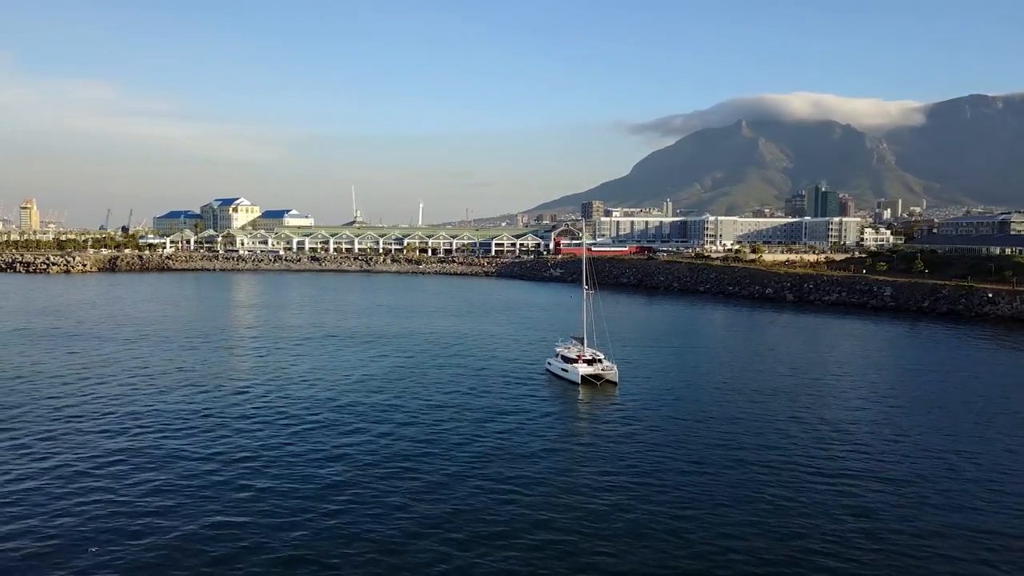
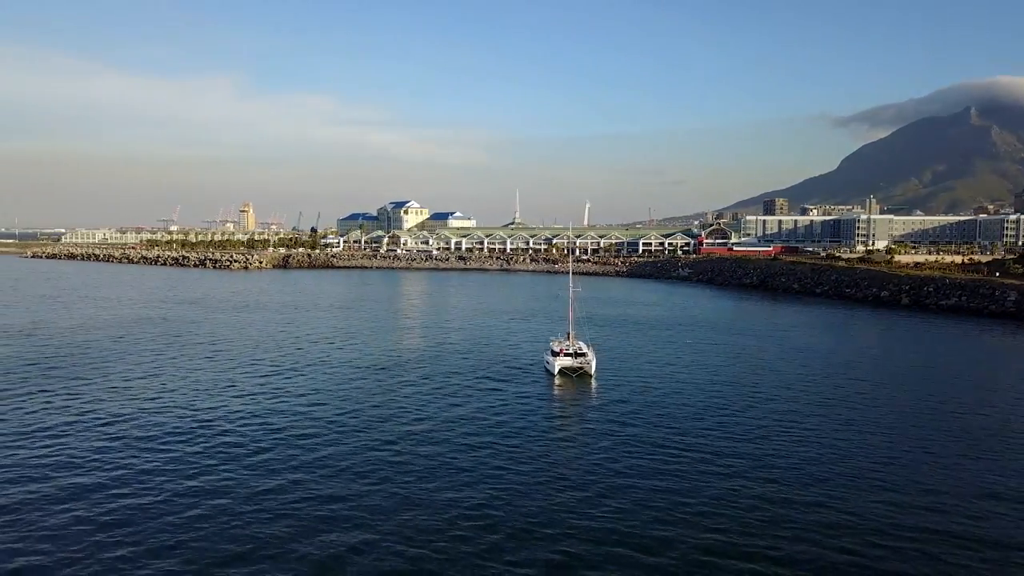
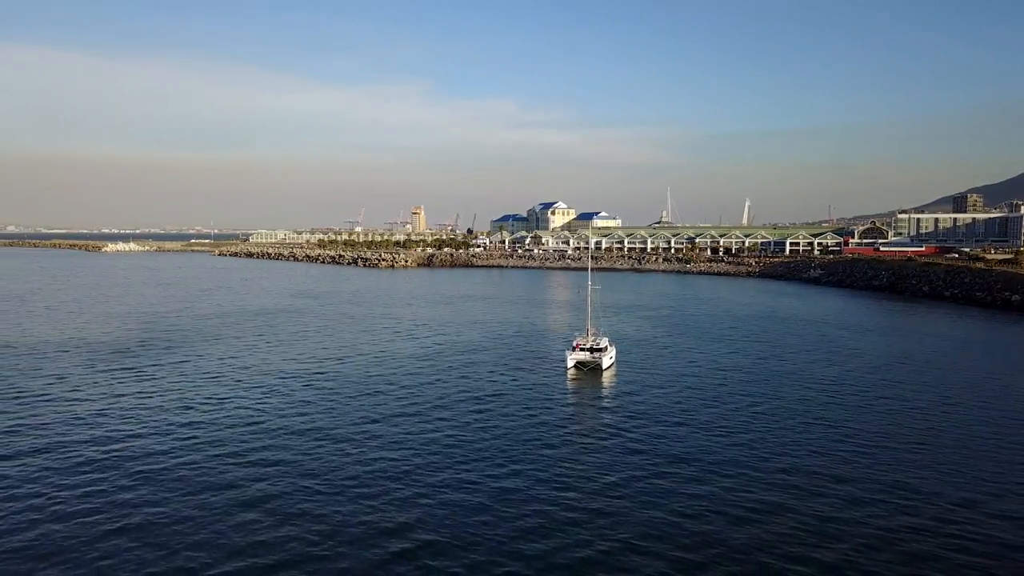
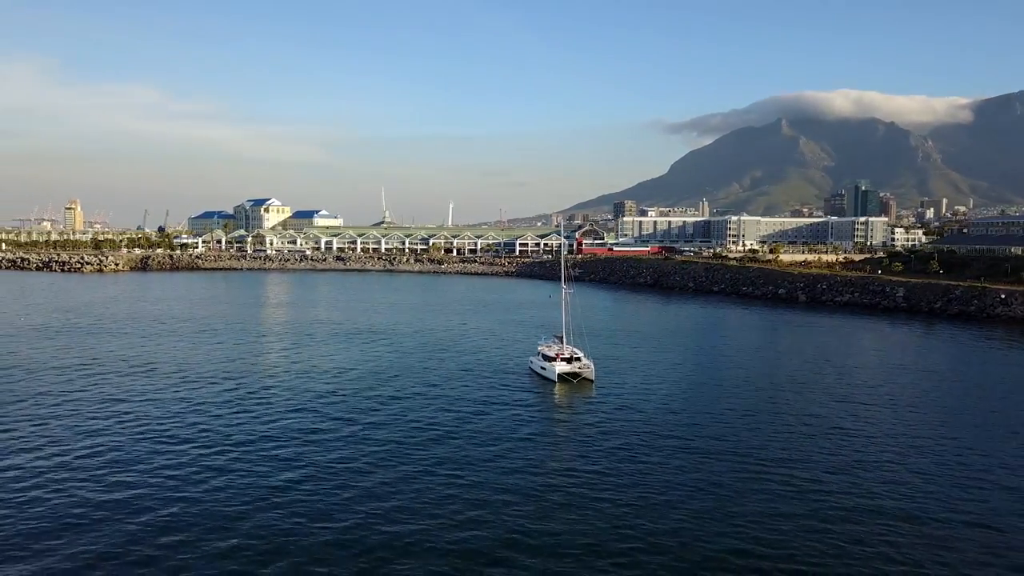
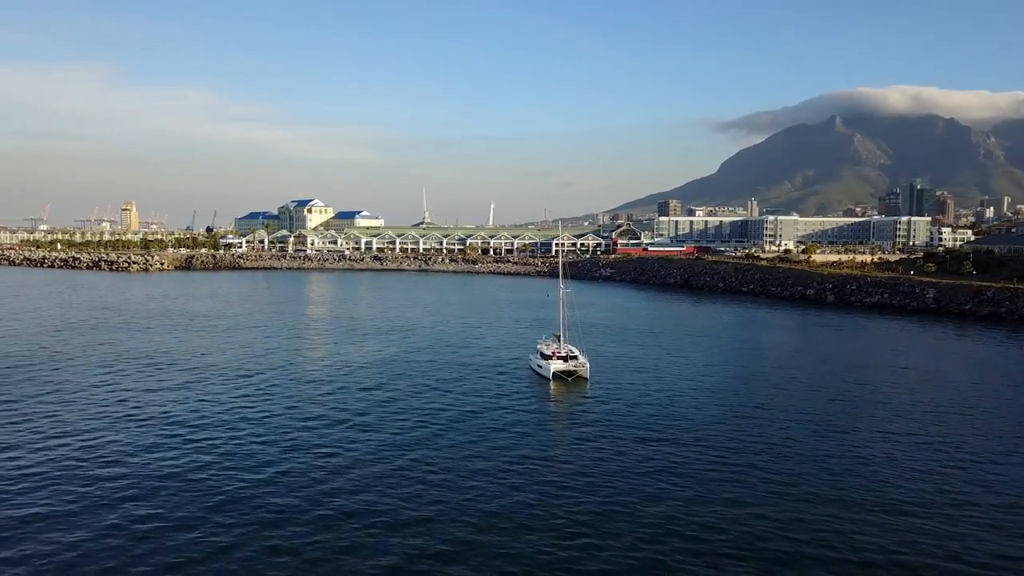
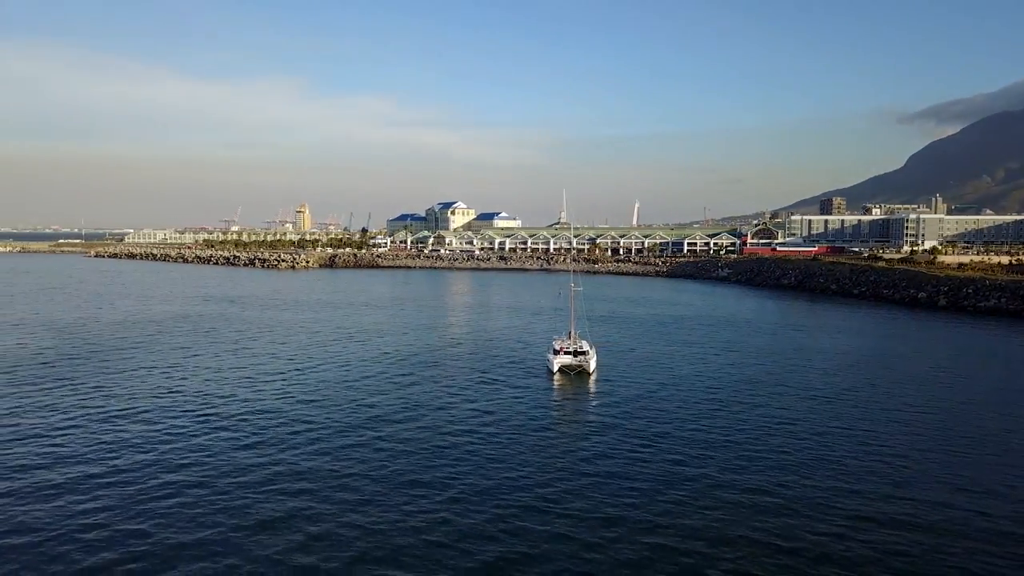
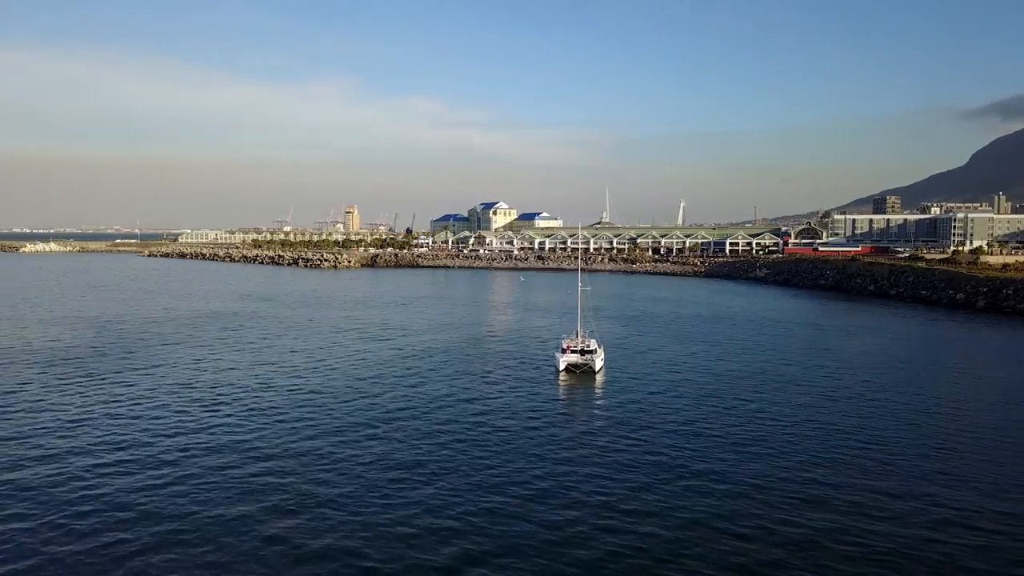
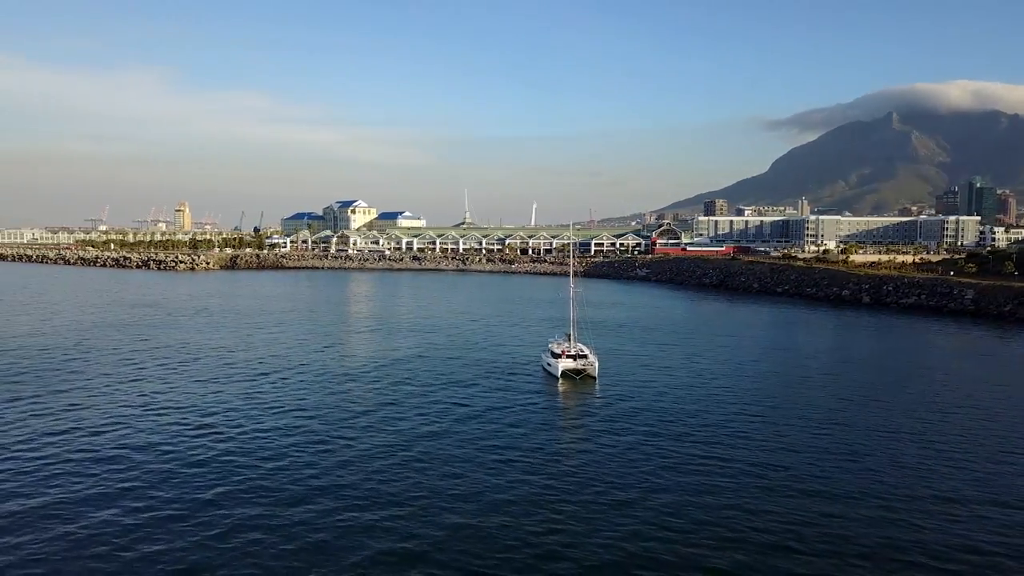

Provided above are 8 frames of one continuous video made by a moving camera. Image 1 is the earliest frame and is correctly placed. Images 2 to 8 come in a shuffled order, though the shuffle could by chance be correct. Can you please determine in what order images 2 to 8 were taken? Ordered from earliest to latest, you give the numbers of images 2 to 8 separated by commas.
4, 5, 8, 2, 6, 7, 3
